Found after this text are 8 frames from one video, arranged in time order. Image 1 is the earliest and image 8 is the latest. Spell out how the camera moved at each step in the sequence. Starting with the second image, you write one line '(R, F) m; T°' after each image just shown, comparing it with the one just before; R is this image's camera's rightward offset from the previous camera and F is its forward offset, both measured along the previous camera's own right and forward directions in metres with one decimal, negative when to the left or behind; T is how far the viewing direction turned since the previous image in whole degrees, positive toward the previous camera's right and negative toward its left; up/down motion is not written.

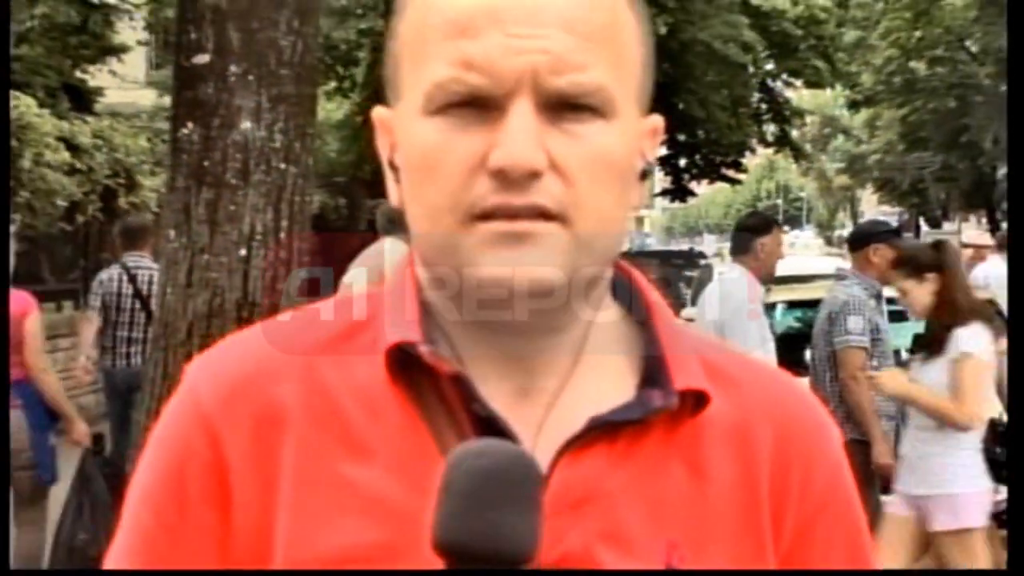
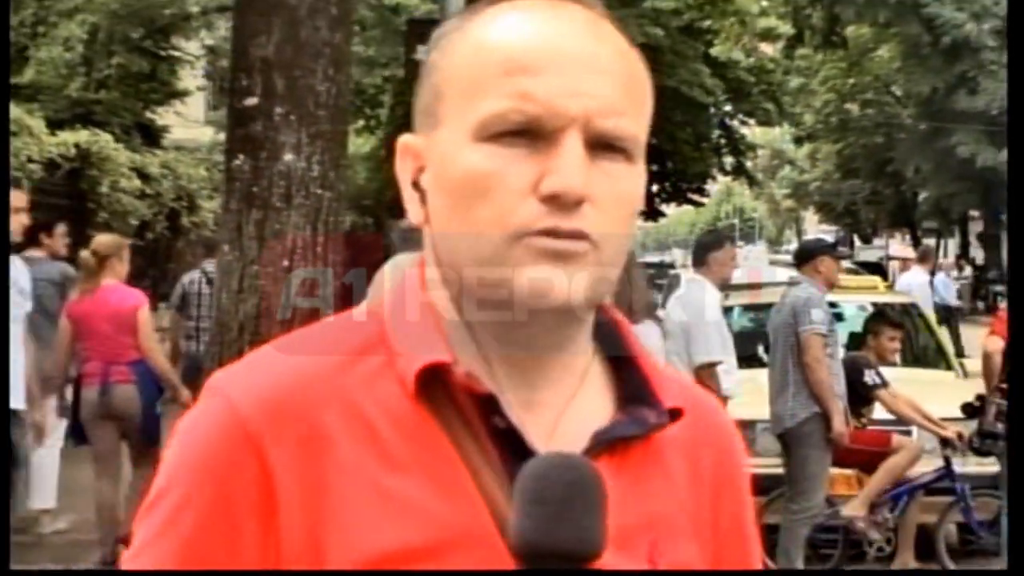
(+0.1, -0.7) m; -2°
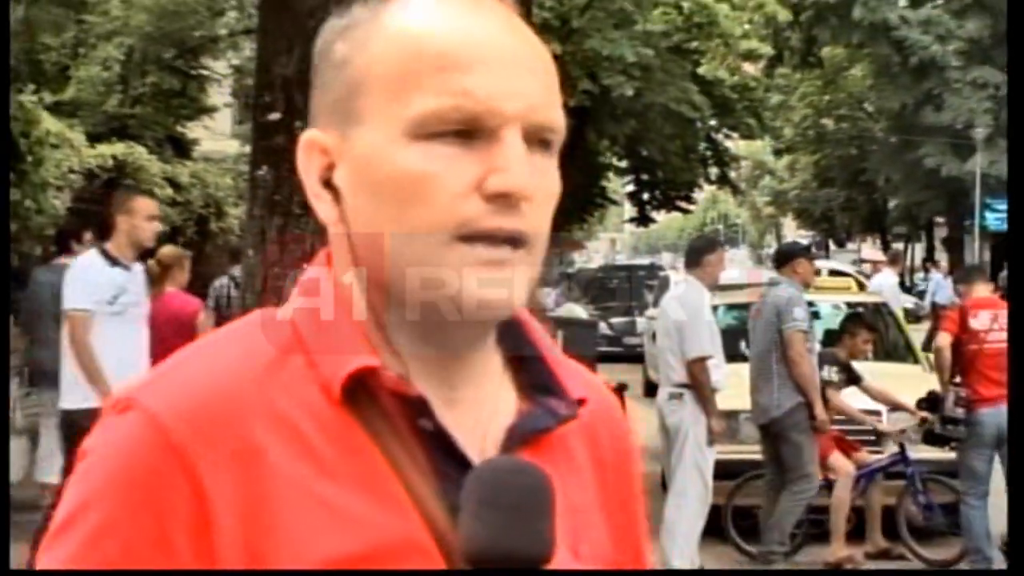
(0.0, -0.3) m; 0°
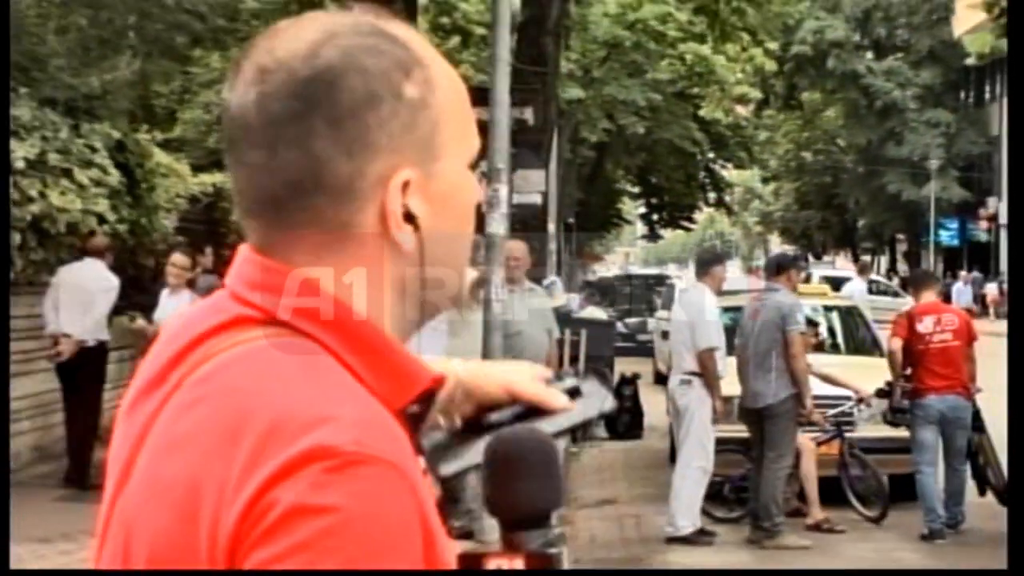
(0.0, -0.9) m; -1°
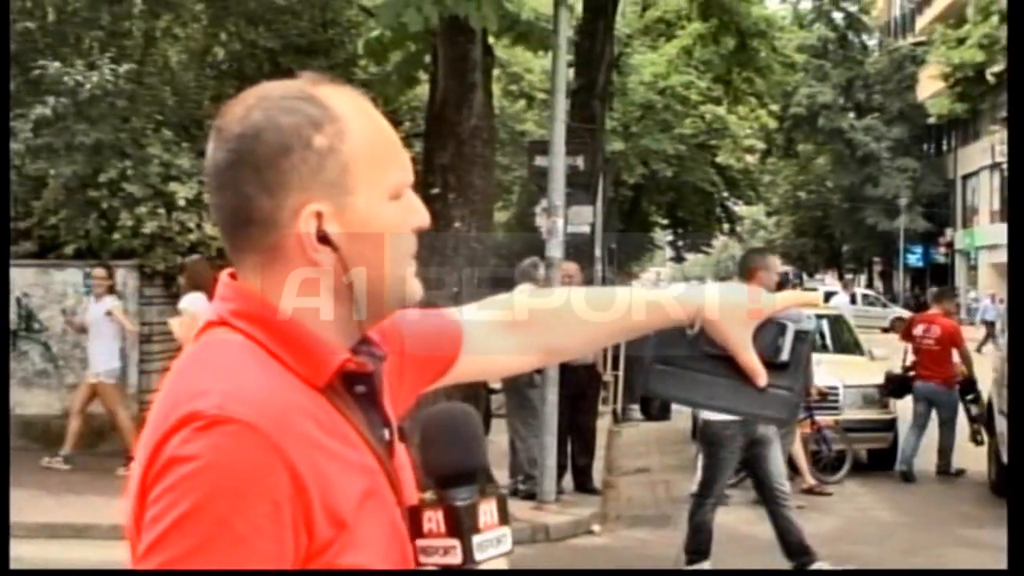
(0.0, -1.4) m; -2°
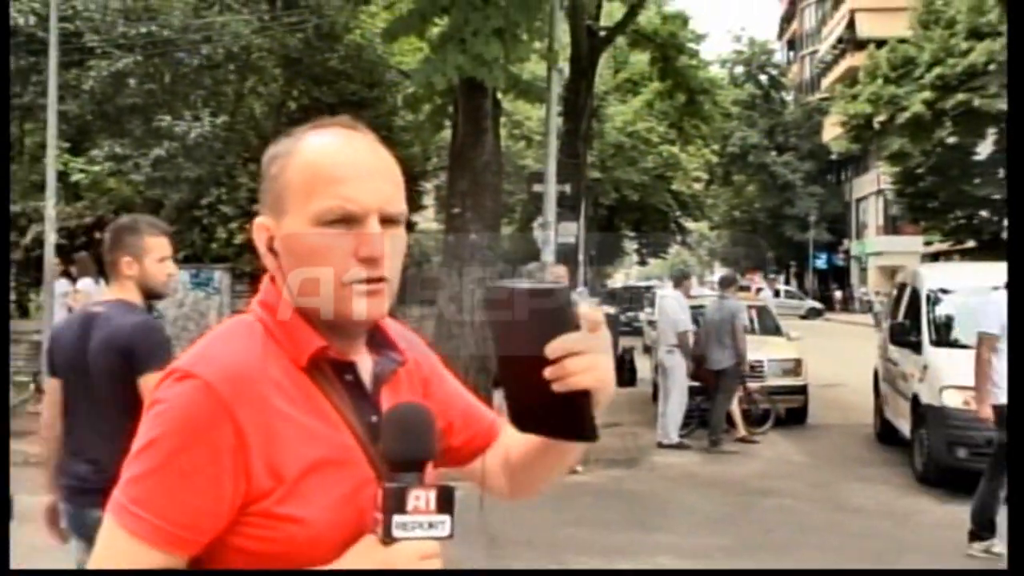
(0.0, -2.0) m; 0°
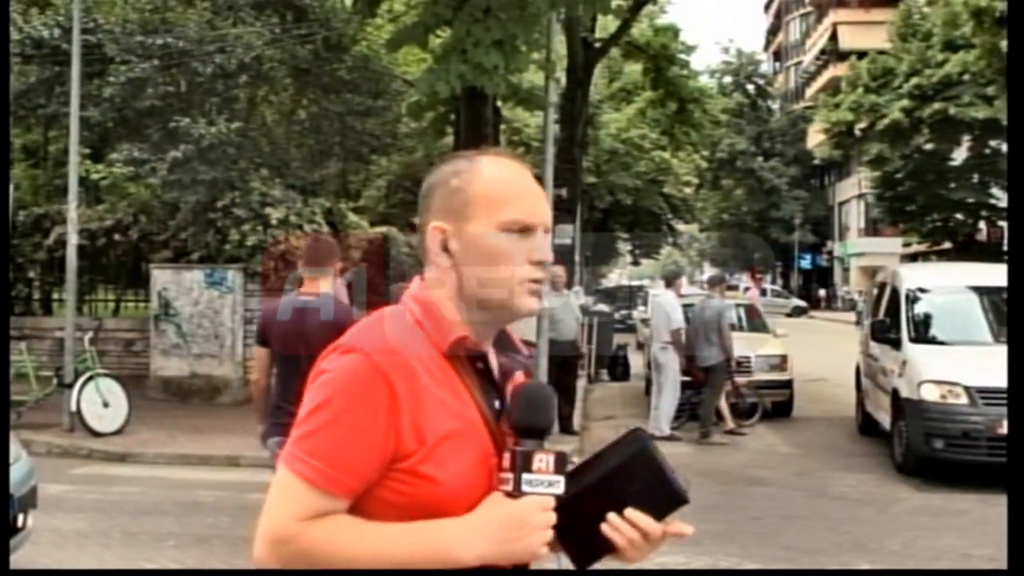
(0.0, -0.4) m; 0°
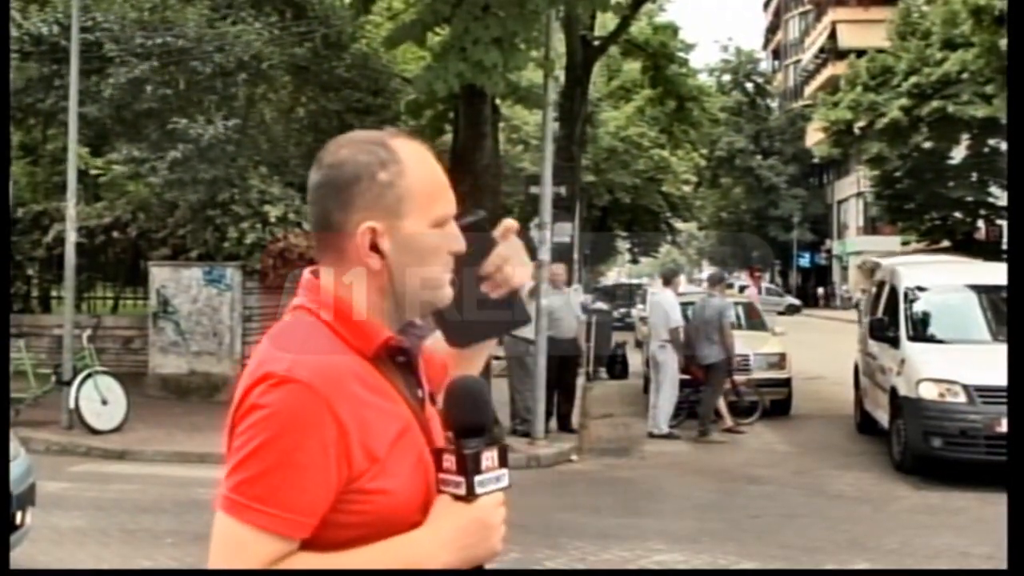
(0.0, 0.0) m; 0°
